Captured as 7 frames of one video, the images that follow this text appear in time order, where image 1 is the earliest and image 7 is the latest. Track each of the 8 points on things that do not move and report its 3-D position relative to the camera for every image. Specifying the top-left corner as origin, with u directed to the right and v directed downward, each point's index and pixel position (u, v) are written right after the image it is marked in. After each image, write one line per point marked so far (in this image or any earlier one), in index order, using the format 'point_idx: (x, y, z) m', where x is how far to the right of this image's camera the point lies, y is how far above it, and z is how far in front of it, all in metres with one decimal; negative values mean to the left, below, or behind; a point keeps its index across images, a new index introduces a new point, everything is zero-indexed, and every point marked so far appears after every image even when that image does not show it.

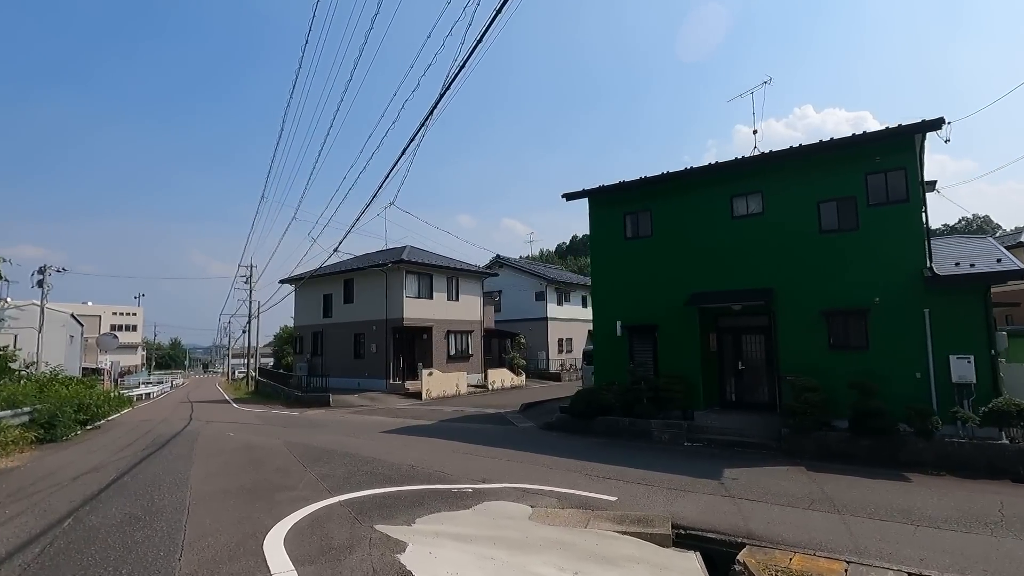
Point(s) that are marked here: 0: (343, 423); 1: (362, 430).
0: (-4.9, -3.9, +15.5) m
1: (-3.9, -3.7, +13.9) m
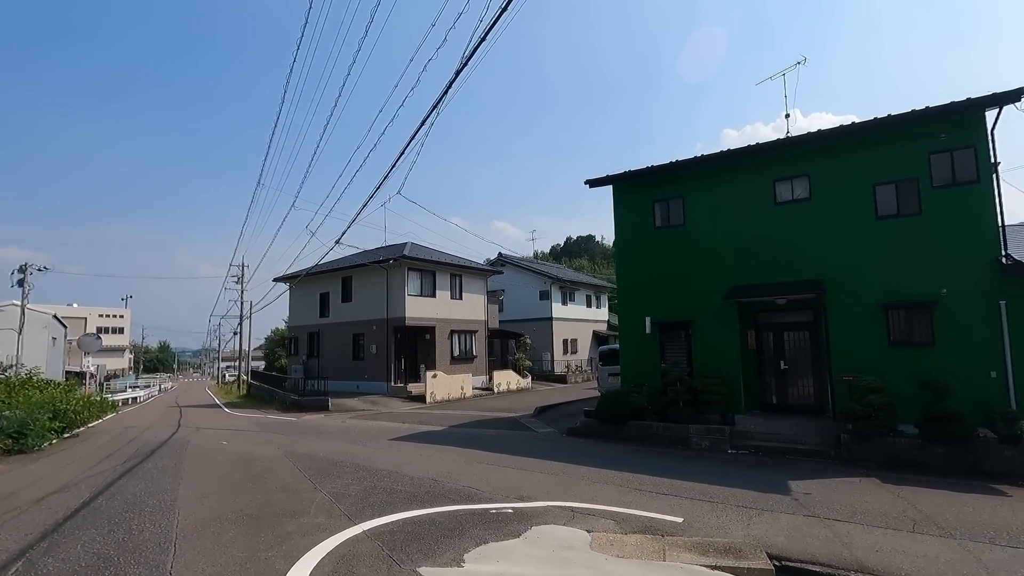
0: (-4.4, -3.8, +14.3) m
1: (-3.4, -3.5, +12.7) m
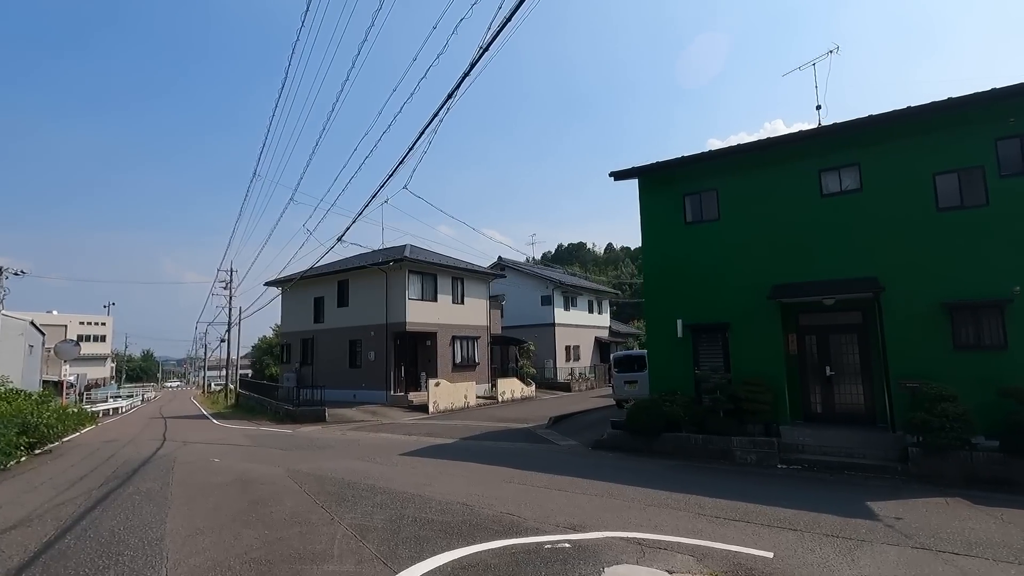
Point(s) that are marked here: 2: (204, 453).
0: (-4.0, -3.8, +13.1) m
1: (-2.9, -3.5, +11.6) m
2: (-6.3, -3.4, +10.9) m
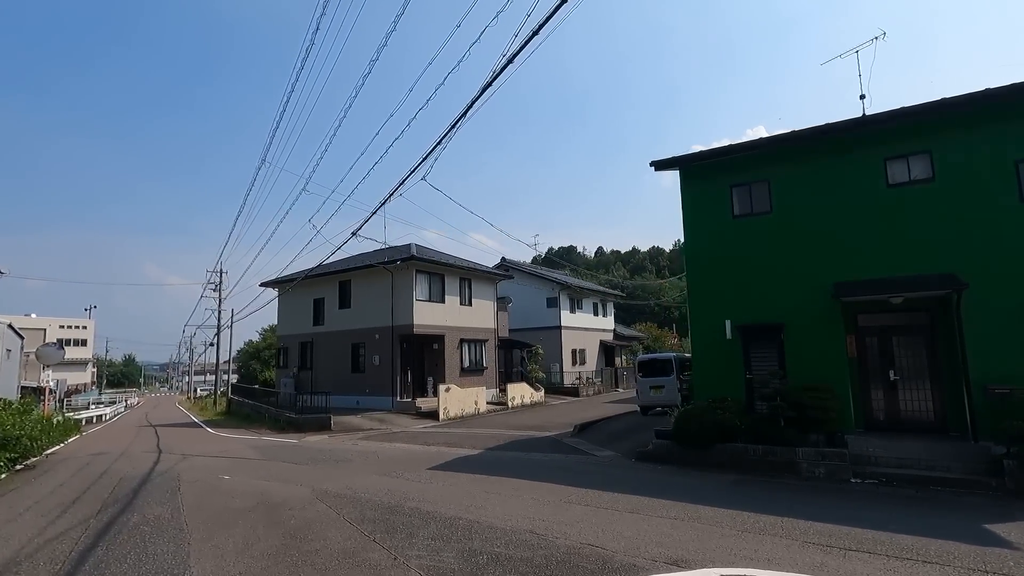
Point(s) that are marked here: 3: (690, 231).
0: (-3.3, -3.8, +12.0) m
1: (-2.2, -3.5, +10.5) m
2: (-5.5, -3.3, +9.8) m
3: (+3.9, +1.2, +11.7) m
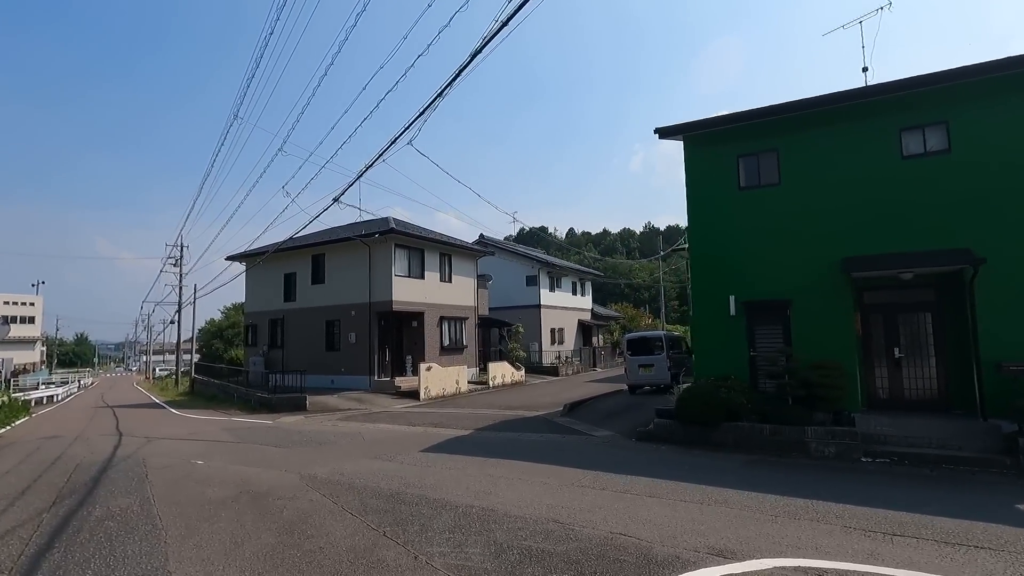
0: (-3.4, -3.1, +11.3) m
1: (-2.3, -2.9, +9.8) m
2: (-5.5, -2.7, +8.9) m
3: (+3.8, +1.8, +11.2) m
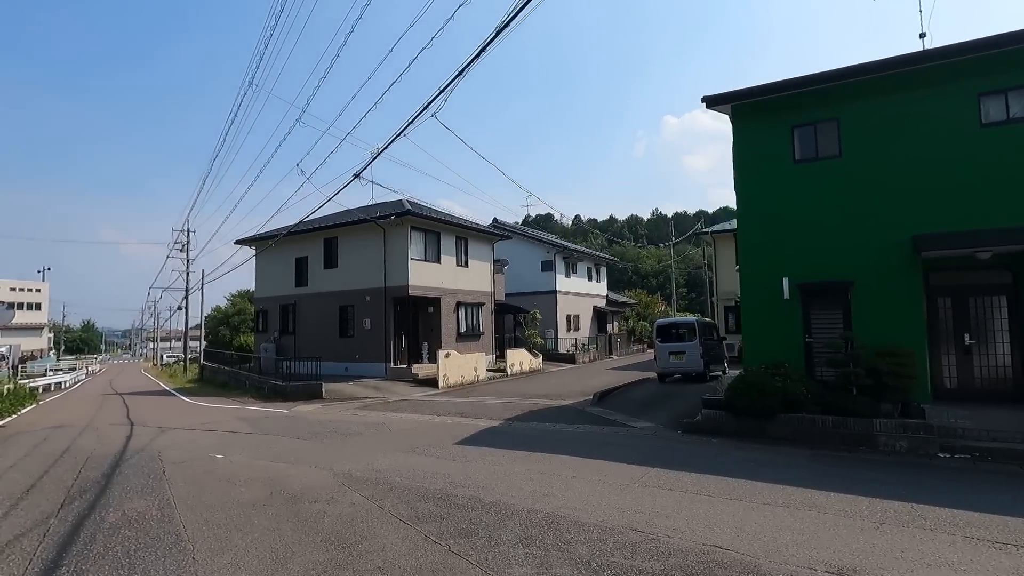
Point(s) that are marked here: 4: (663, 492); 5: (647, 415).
0: (-2.8, -2.8, +10.6) m
1: (-1.6, -2.6, +9.2) m
2: (-4.8, -2.4, +8.2) m
3: (+4.5, +2.1, +10.4) m
4: (+1.7, -2.2, +5.9) m
5: (+2.8, -2.7, +11.3) m
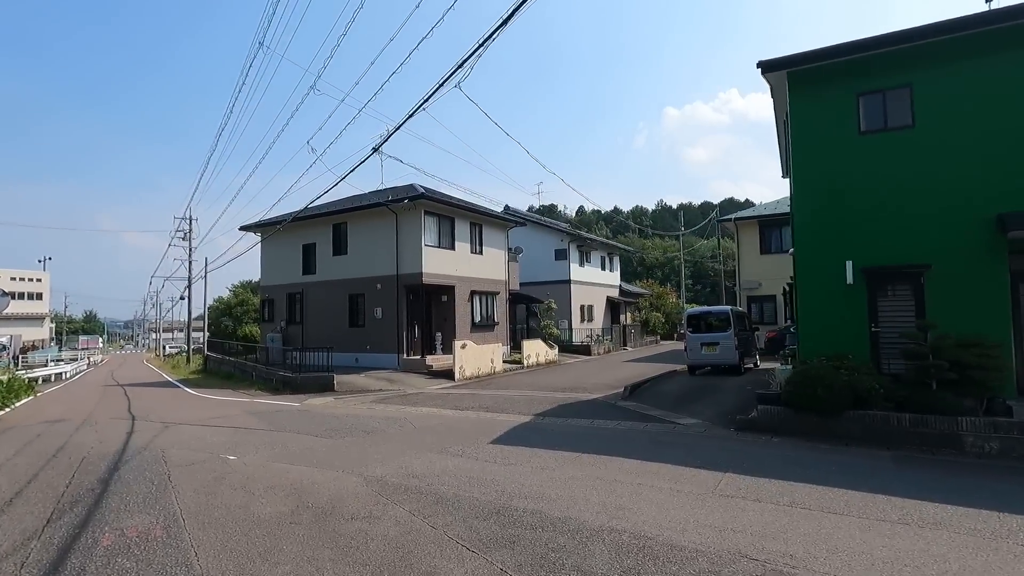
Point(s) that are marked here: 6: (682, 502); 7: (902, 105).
0: (-2.1, -2.5, +9.8) m
1: (-1.0, -2.3, +8.3) m
2: (-4.2, -2.2, +7.4) m
3: (+5.1, +2.4, +9.5) m
4: (+2.3, -2.0, +5.0) m
5: (+3.4, -2.4, +10.4) m
6: (+1.6, -2.0, +5.0) m
7: (+6.5, +3.0, +8.9) m
